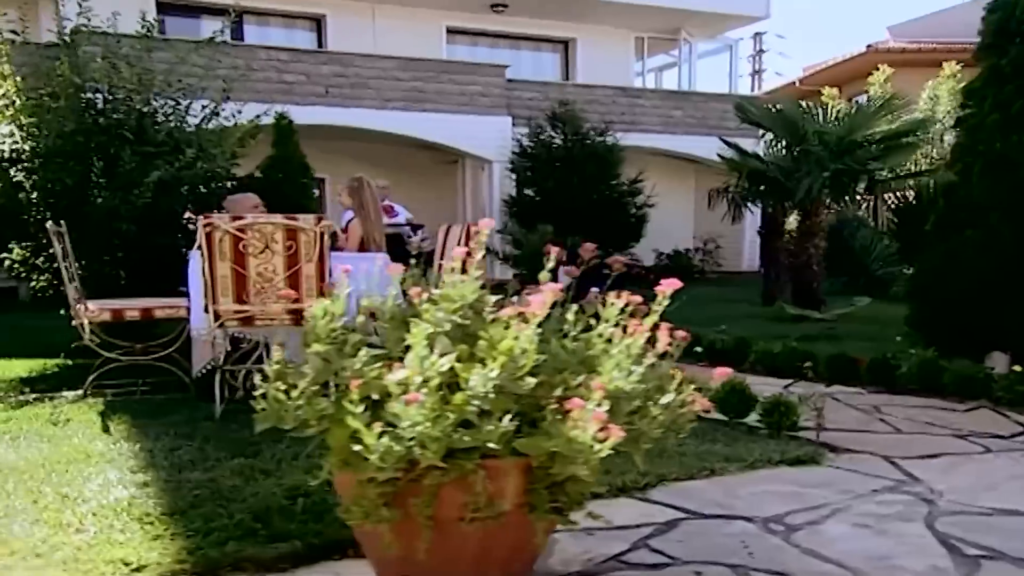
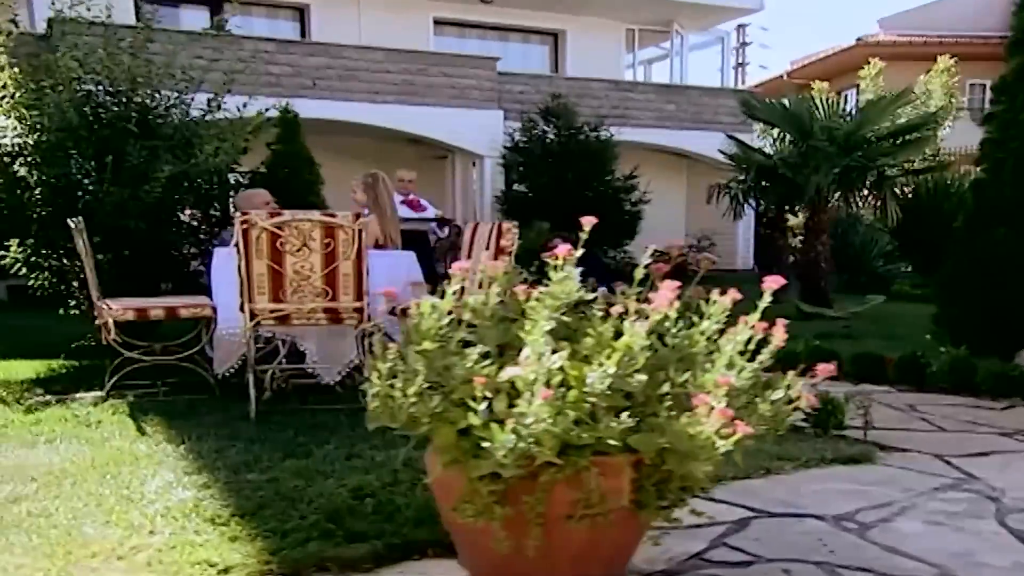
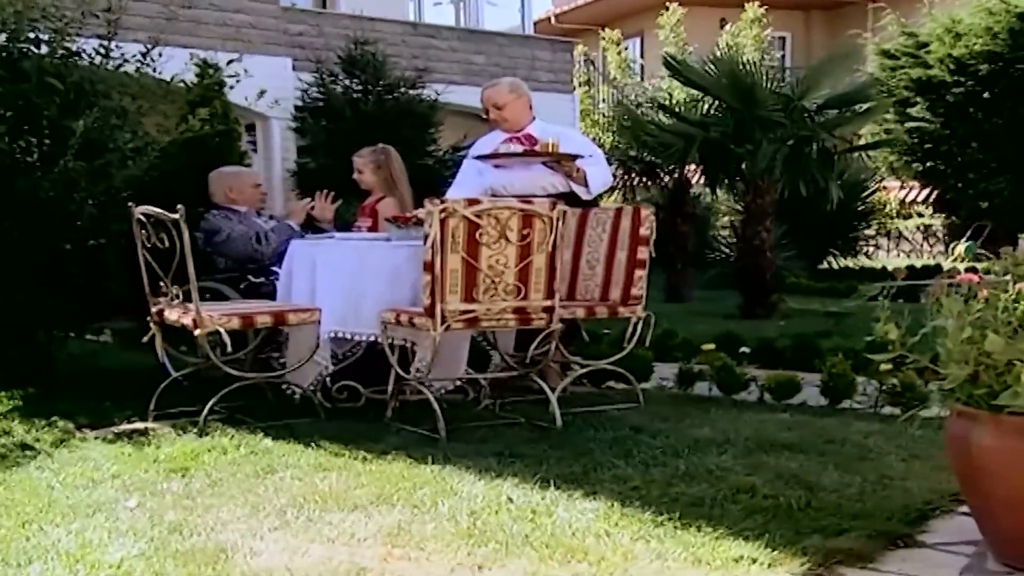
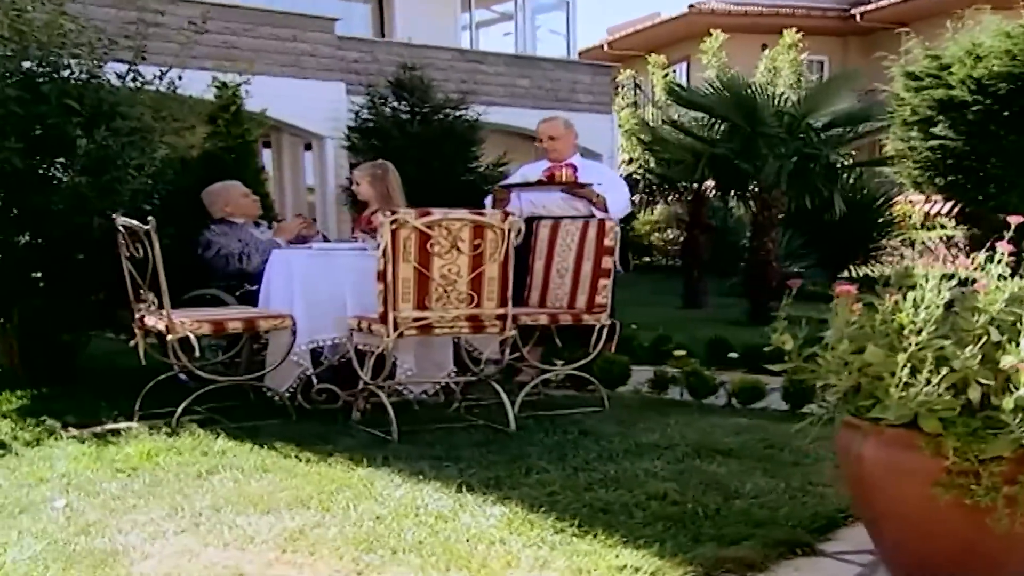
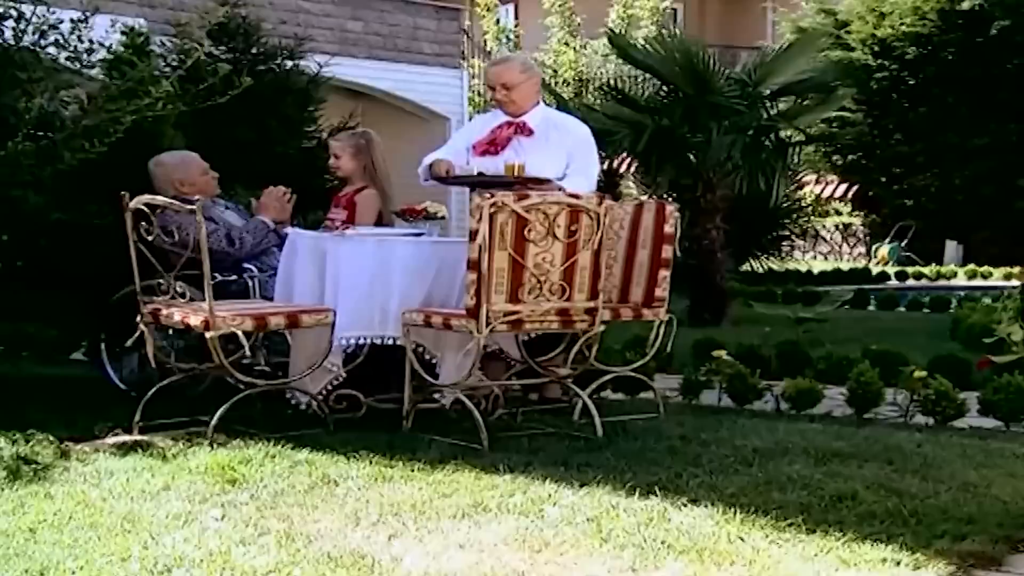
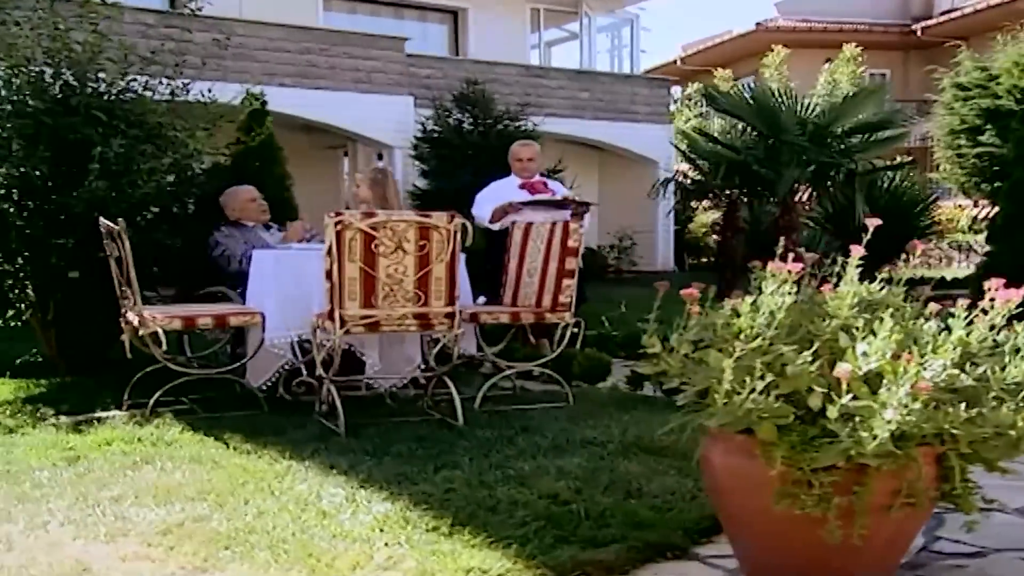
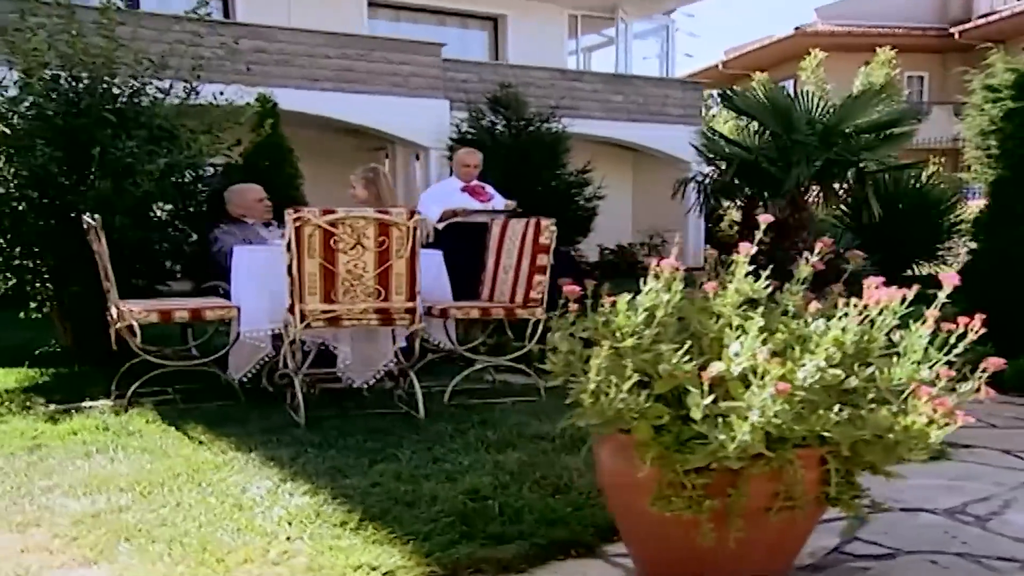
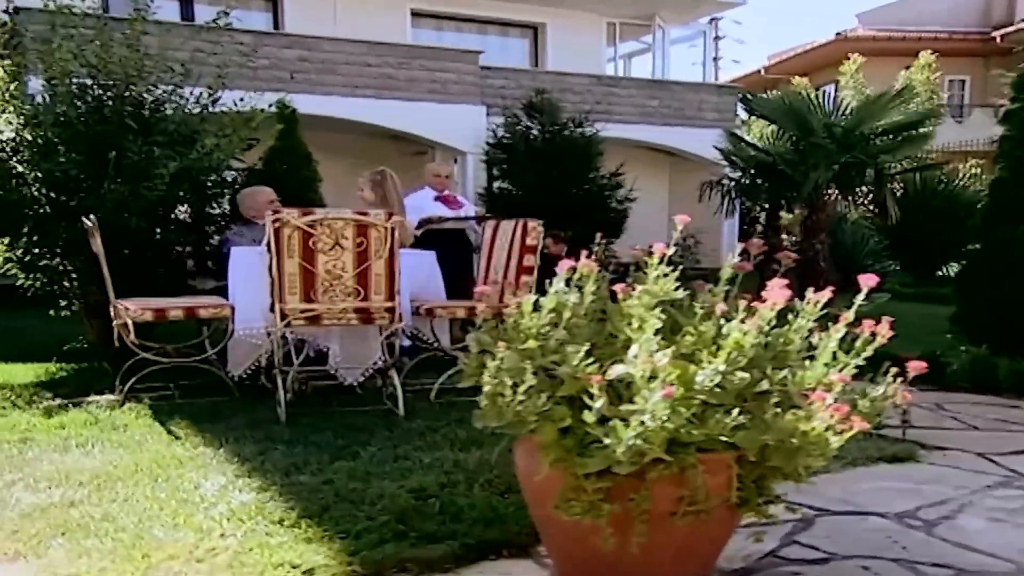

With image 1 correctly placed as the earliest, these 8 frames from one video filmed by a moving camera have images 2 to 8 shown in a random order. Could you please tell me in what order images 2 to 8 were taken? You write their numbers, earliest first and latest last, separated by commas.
2, 8, 7, 6, 4, 3, 5
